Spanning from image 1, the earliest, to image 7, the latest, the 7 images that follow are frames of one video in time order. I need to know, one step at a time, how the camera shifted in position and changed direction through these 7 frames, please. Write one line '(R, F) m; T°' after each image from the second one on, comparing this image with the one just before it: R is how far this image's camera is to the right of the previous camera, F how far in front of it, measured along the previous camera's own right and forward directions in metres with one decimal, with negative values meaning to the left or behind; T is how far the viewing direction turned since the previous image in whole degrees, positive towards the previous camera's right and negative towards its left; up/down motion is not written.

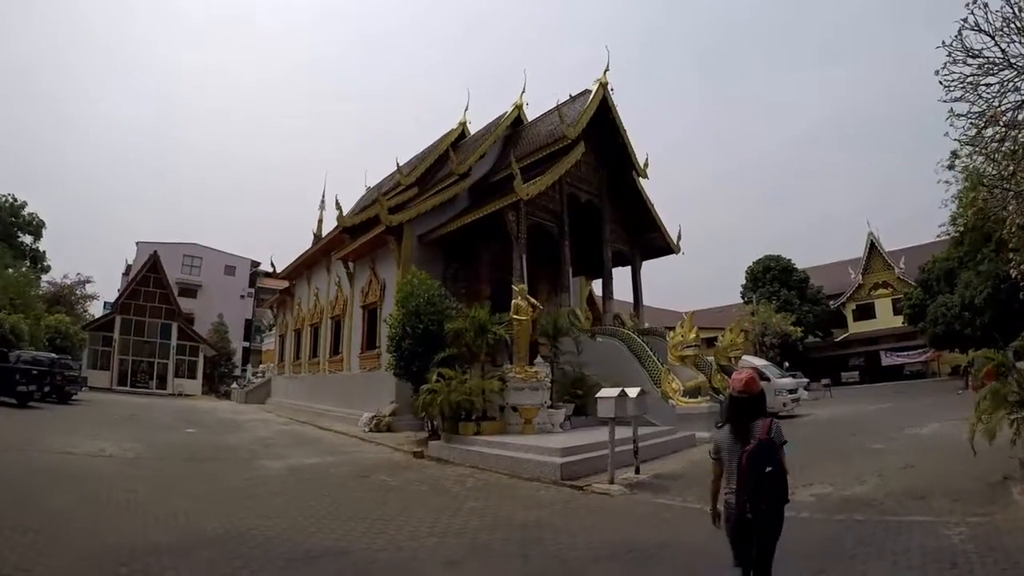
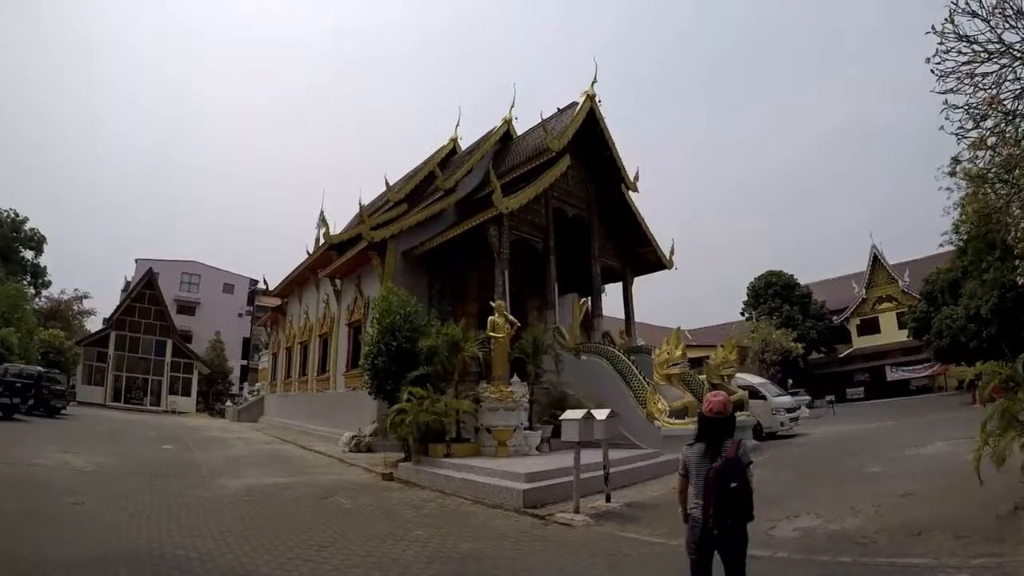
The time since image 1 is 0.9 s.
(+0.5, +0.6) m; 0°
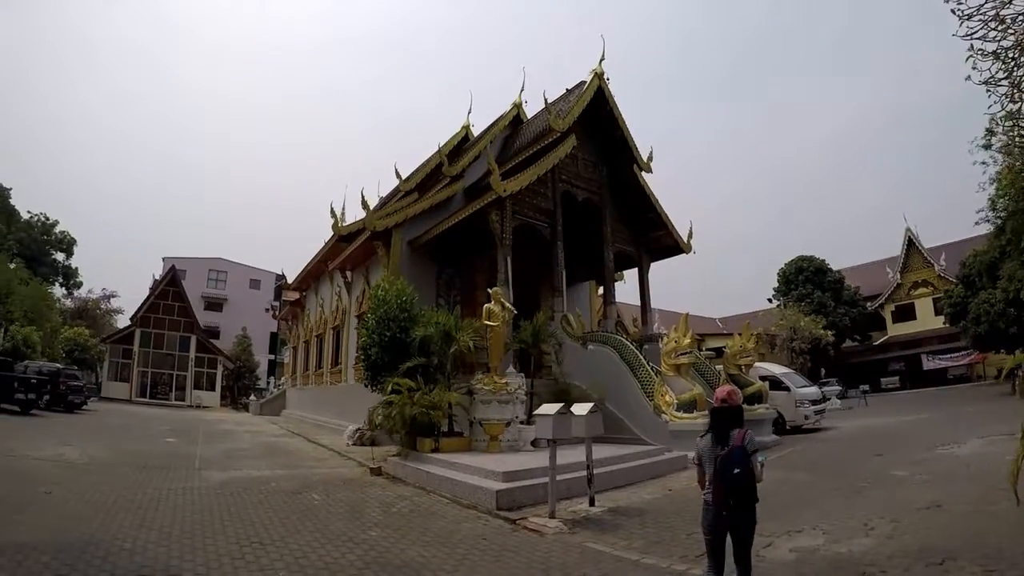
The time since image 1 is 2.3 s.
(+0.5, +0.6) m; -3°
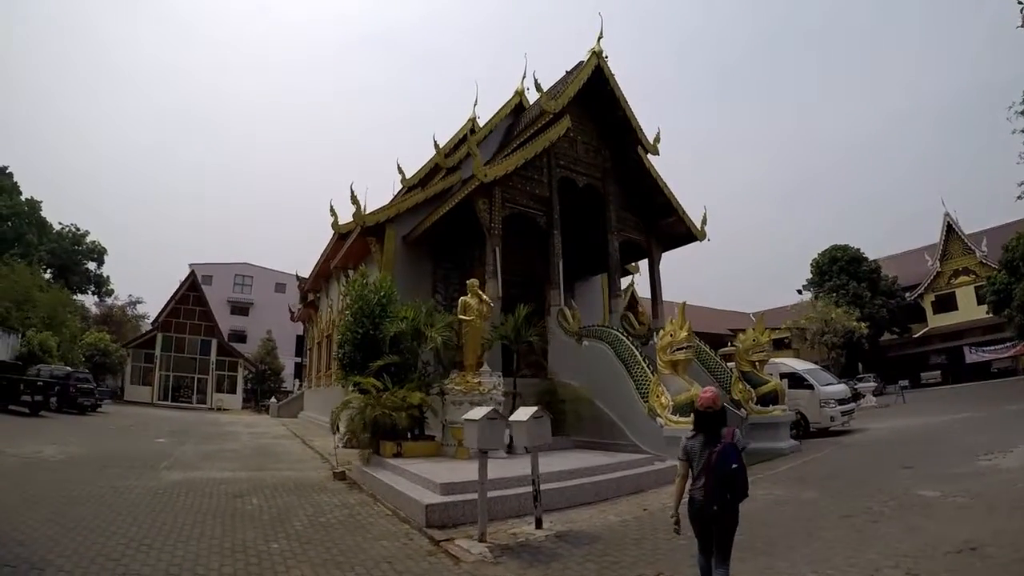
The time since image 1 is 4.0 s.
(+0.7, +1.0) m; -3°
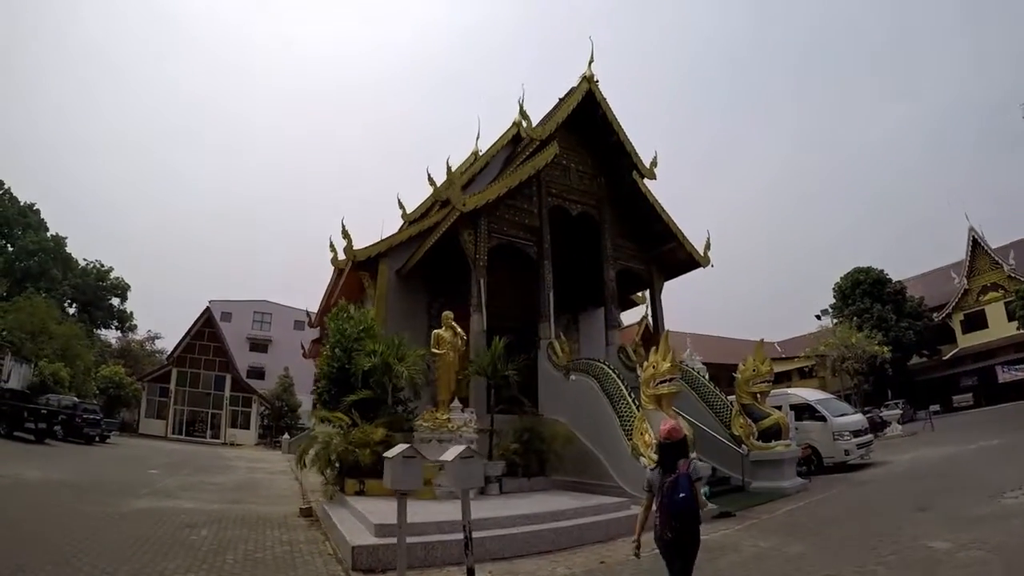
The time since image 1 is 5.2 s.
(+0.6, +0.5) m; -2°
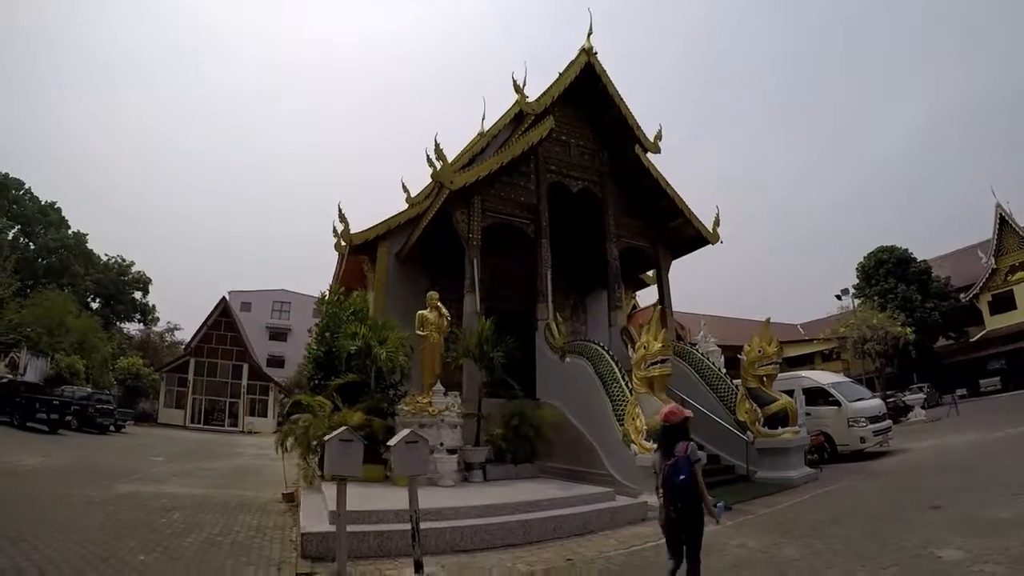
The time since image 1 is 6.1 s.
(+0.4, +0.5) m; -2°
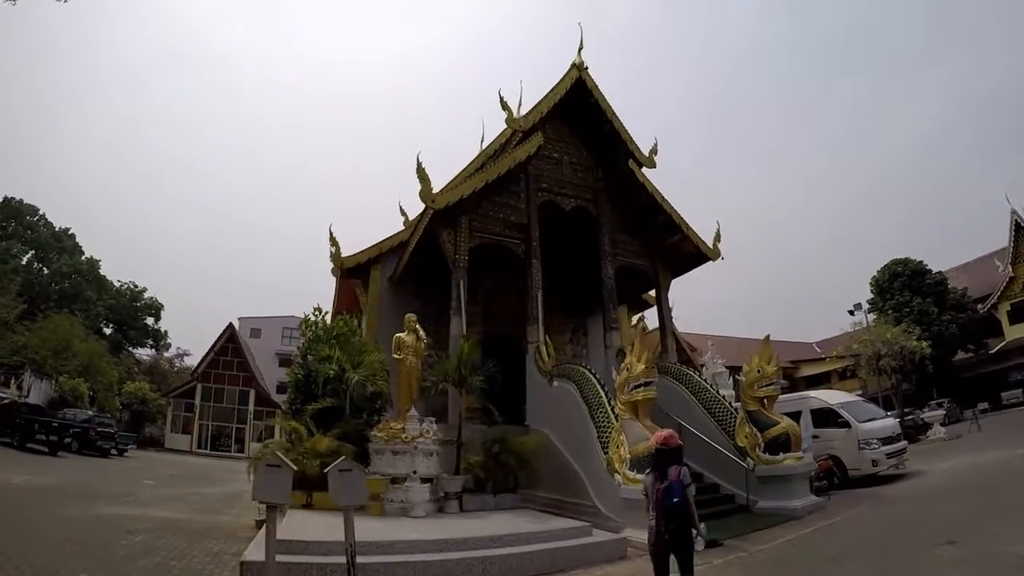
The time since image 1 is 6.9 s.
(+0.4, +0.4) m; -1°
